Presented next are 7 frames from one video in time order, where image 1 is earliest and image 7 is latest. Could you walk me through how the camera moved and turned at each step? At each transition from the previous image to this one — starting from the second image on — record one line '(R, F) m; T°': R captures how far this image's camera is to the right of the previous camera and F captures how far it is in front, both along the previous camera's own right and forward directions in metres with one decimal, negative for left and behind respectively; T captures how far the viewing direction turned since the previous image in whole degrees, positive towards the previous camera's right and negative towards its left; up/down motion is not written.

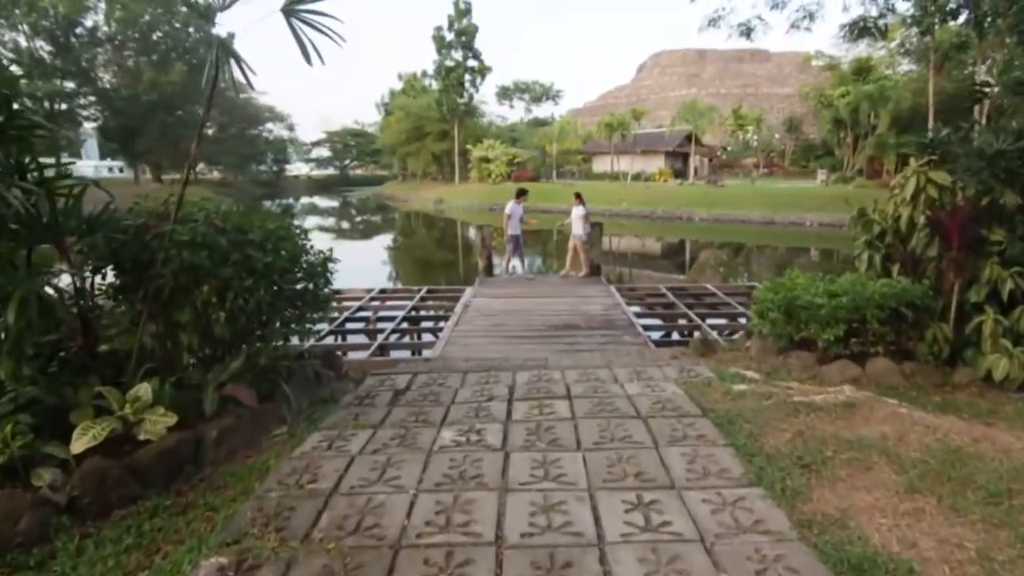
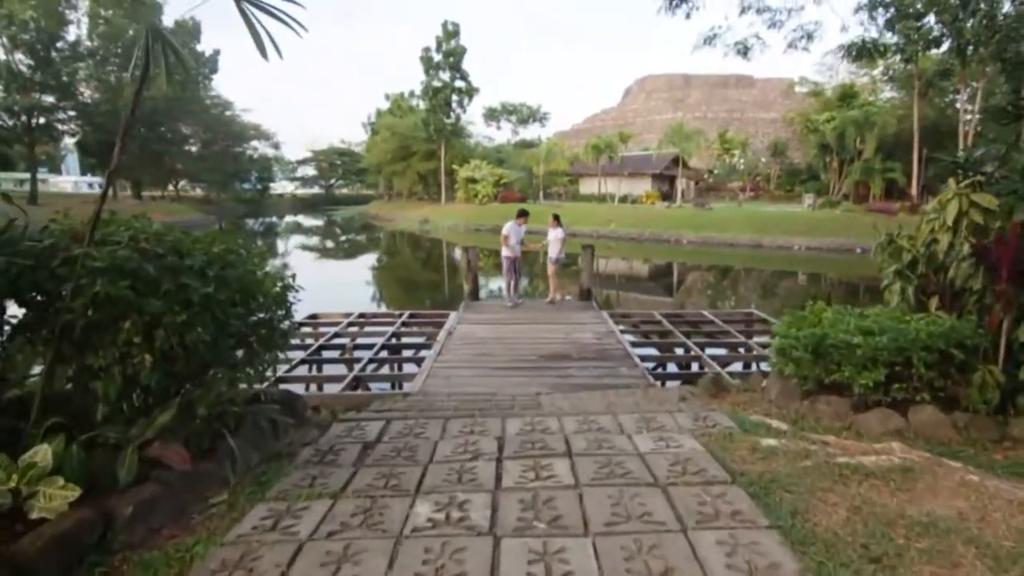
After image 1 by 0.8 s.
(0.0, +0.5) m; +1°
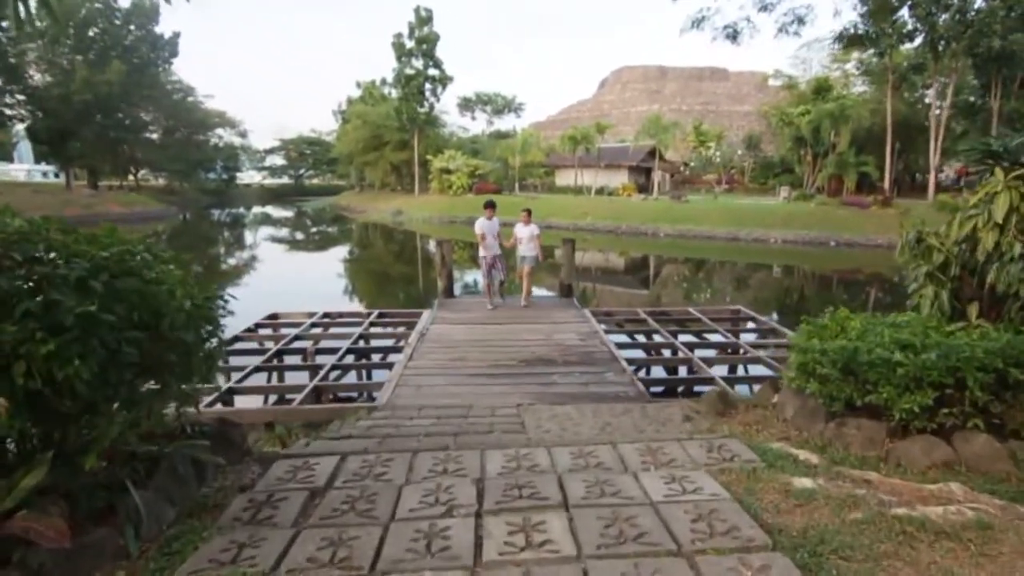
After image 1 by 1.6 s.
(0.0, +0.6) m; +3°
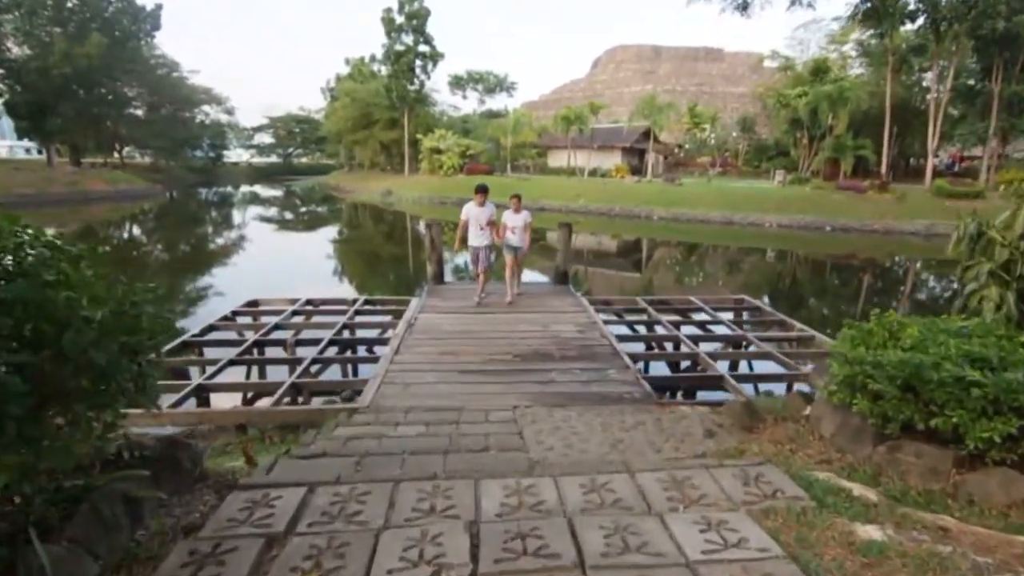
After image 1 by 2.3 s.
(0.0, +0.5) m; +1°
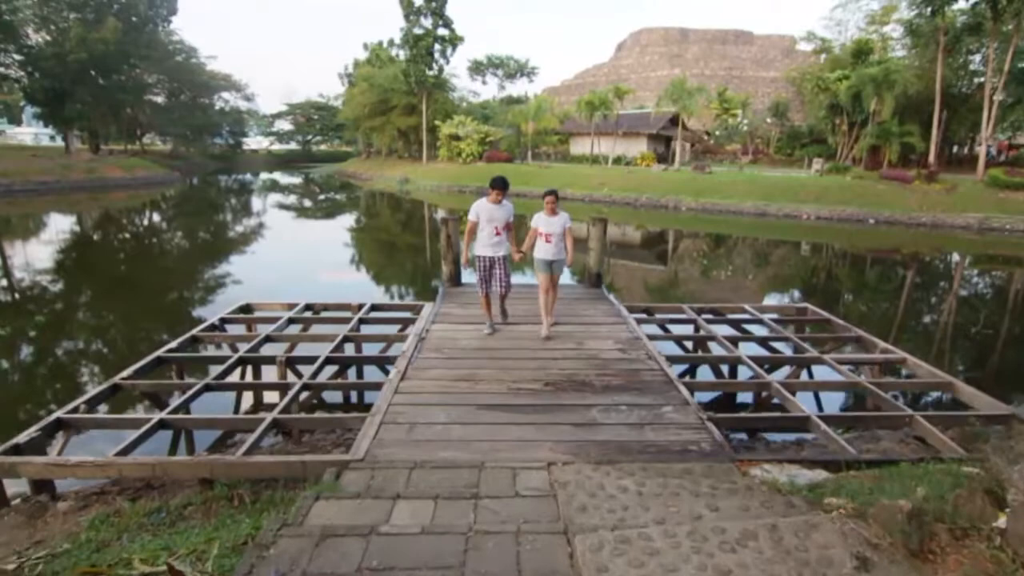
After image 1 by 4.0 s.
(-0.1, +1.1) m; -2°
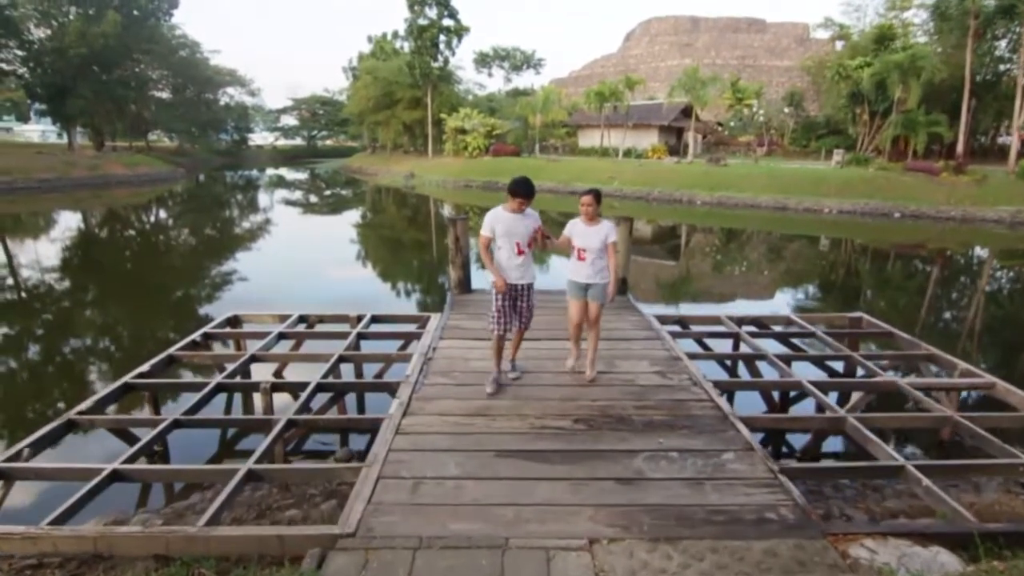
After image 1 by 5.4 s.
(-0.1, +0.8) m; -1°
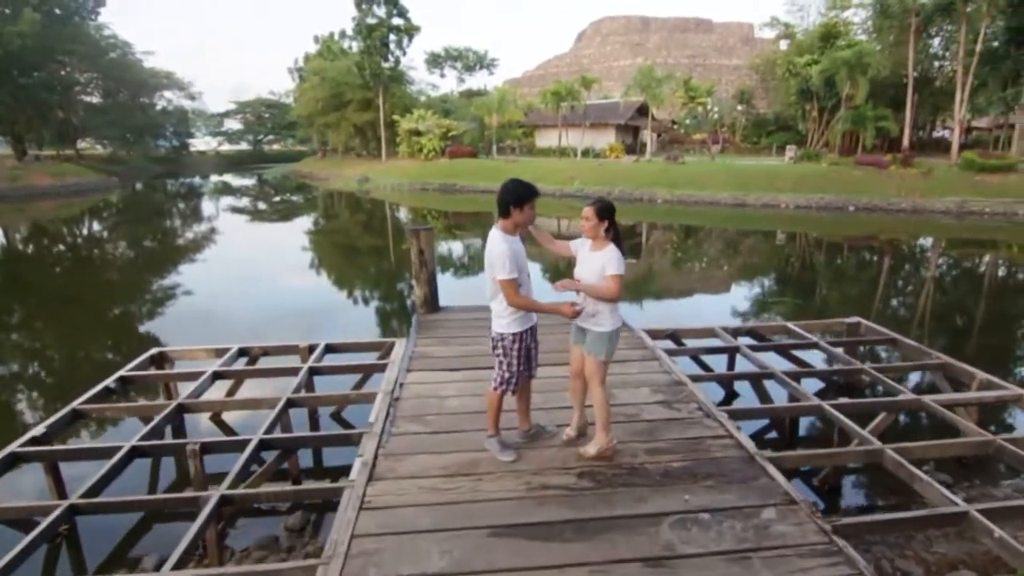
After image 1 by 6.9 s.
(-0.2, +0.8) m; +4°
